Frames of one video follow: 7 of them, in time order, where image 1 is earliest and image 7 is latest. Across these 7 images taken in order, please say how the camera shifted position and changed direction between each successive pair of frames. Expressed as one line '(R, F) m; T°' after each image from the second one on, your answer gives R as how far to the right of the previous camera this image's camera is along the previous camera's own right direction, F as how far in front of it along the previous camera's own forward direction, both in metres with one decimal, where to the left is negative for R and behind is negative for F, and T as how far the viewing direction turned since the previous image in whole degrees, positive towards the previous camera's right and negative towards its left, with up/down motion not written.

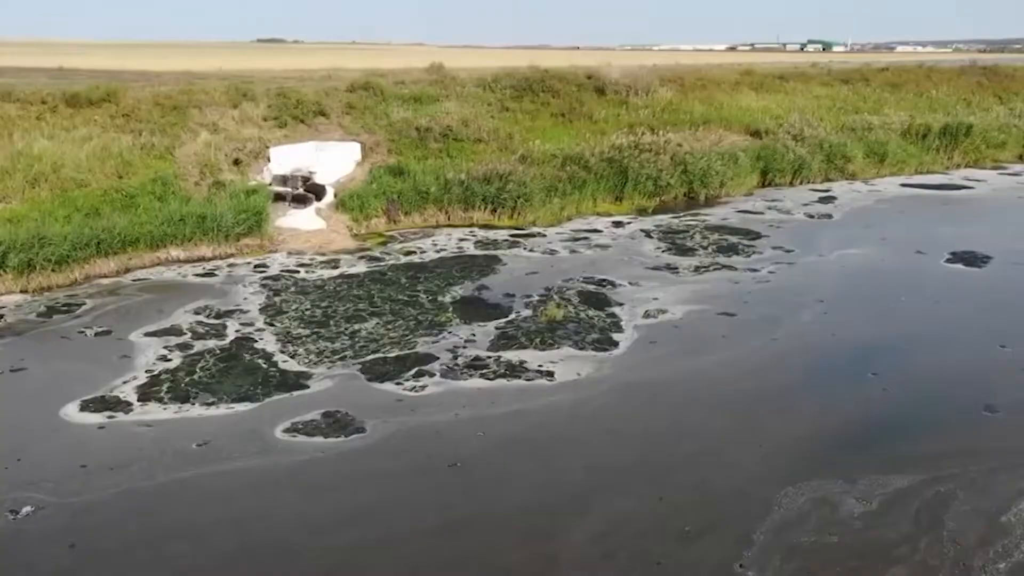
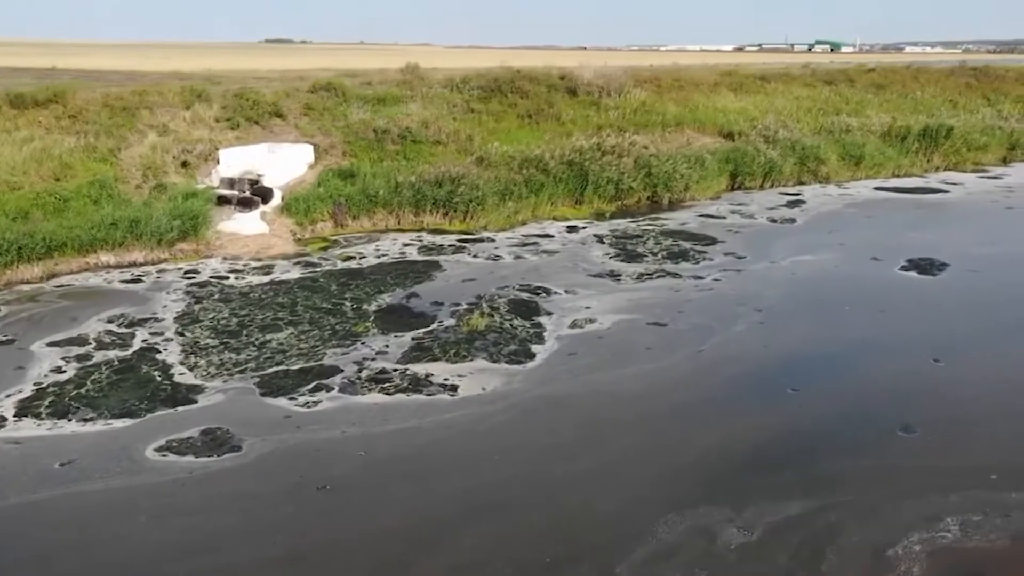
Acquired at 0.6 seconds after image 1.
(+0.9, +0.3) m; -1°
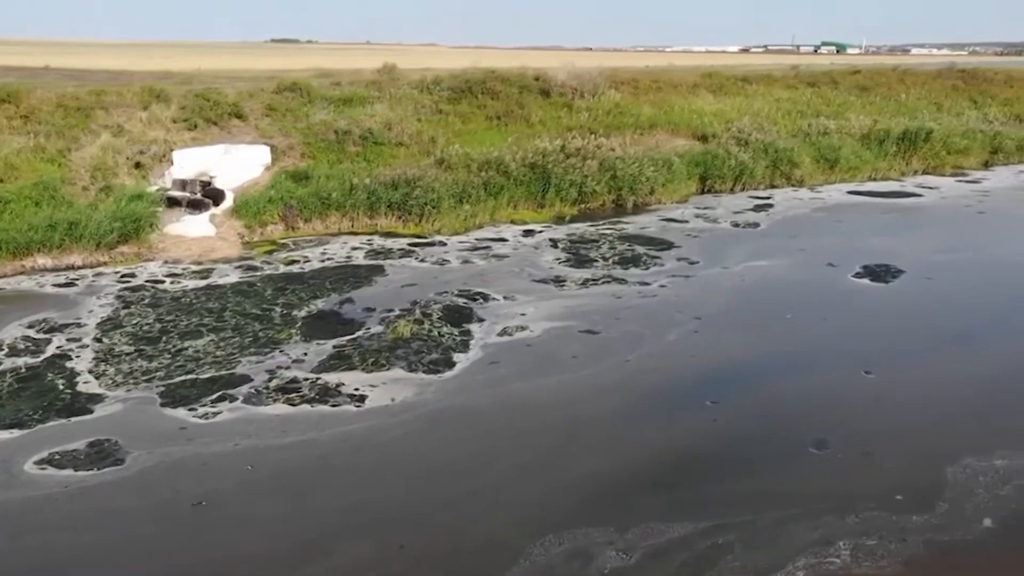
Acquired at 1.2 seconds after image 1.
(+0.8, +0.2) m; 0°
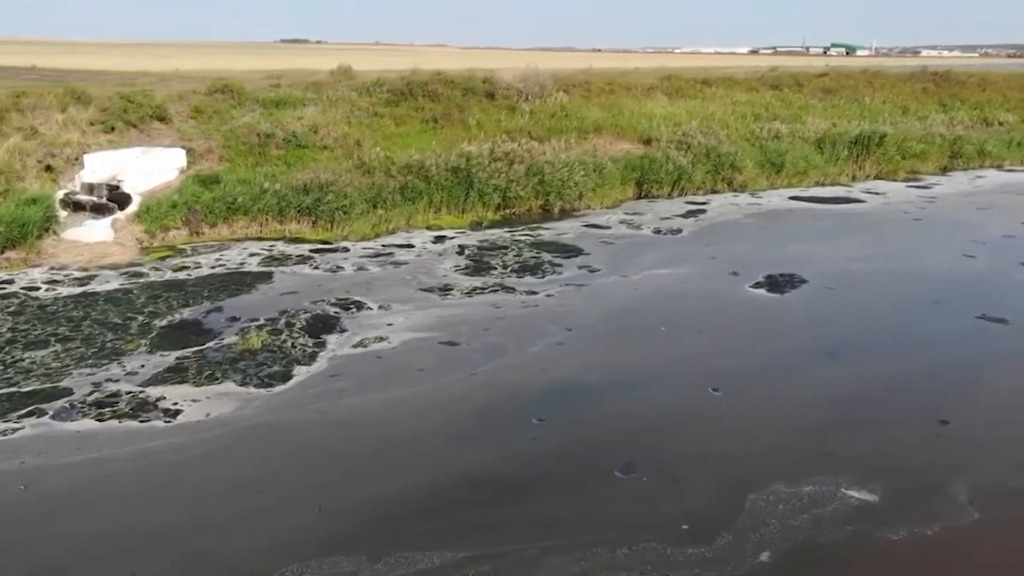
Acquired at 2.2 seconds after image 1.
(+1.6, +0.3) m; -1°
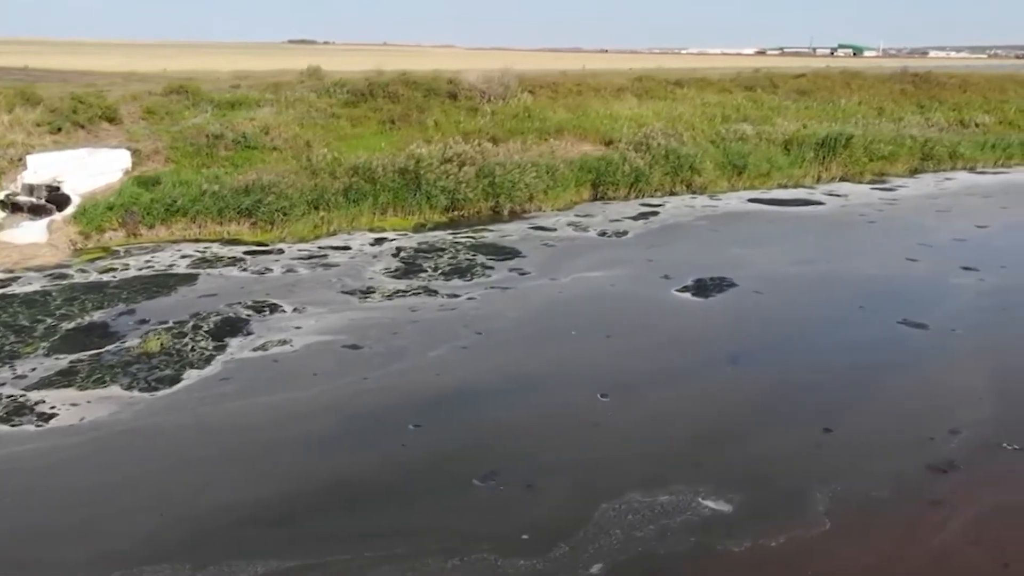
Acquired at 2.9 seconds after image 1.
(+1.1, +0.1) m; -1°
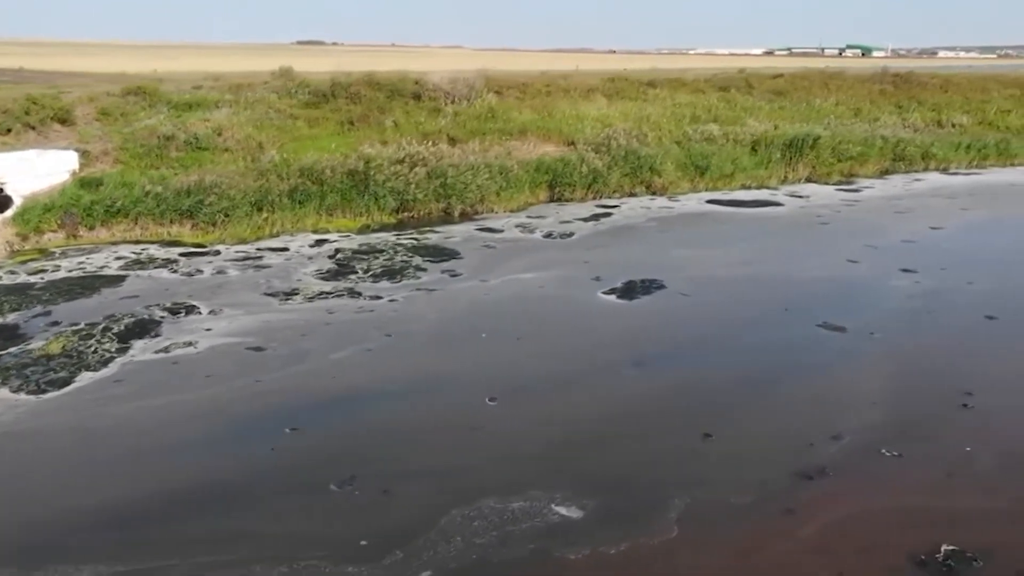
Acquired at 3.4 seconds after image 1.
(+1.1, +0.1) m; -1°
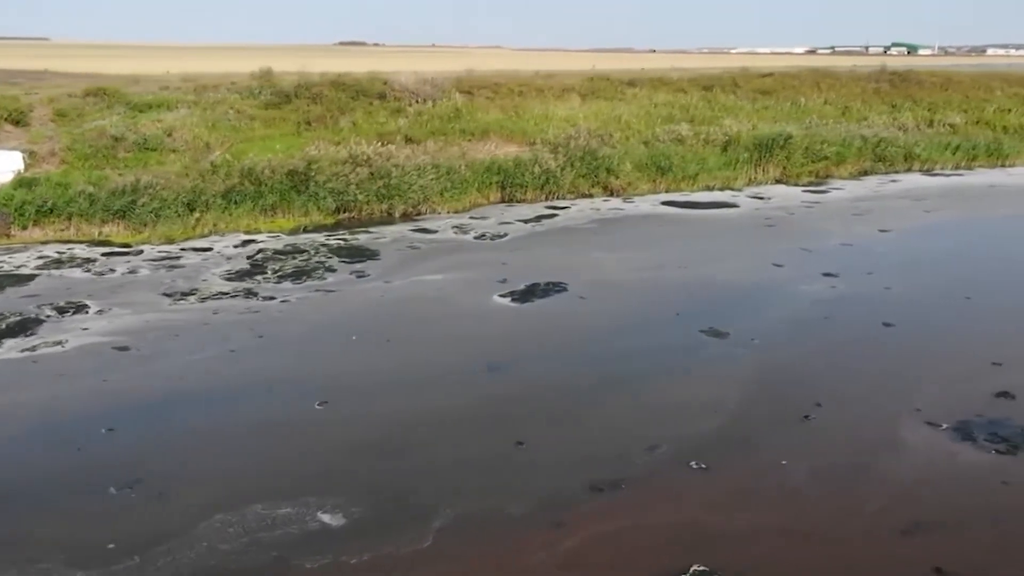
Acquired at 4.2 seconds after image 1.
(+1.8, +0.2) m; -3°
